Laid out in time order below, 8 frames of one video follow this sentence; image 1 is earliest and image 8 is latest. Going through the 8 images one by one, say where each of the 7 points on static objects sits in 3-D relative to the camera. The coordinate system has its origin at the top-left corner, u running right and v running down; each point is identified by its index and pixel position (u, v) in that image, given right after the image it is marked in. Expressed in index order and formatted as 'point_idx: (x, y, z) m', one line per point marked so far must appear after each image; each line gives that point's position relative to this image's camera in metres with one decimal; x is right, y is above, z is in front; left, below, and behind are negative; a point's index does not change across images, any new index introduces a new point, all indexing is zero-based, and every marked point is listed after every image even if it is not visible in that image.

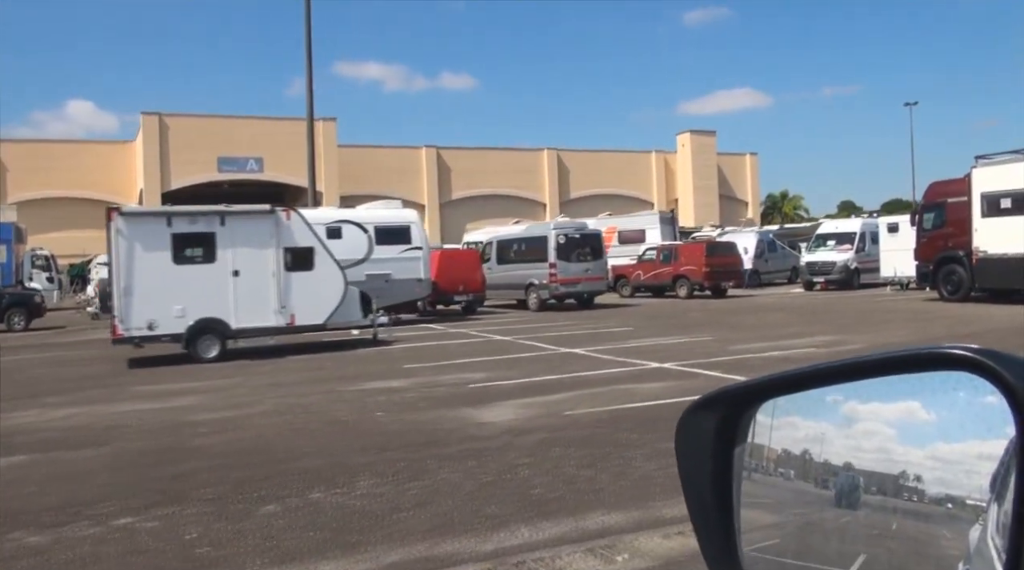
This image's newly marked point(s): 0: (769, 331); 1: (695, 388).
0: (+5.0, -0.9, +19.7) m
1: (+2.3, -1.3, +13.0) m
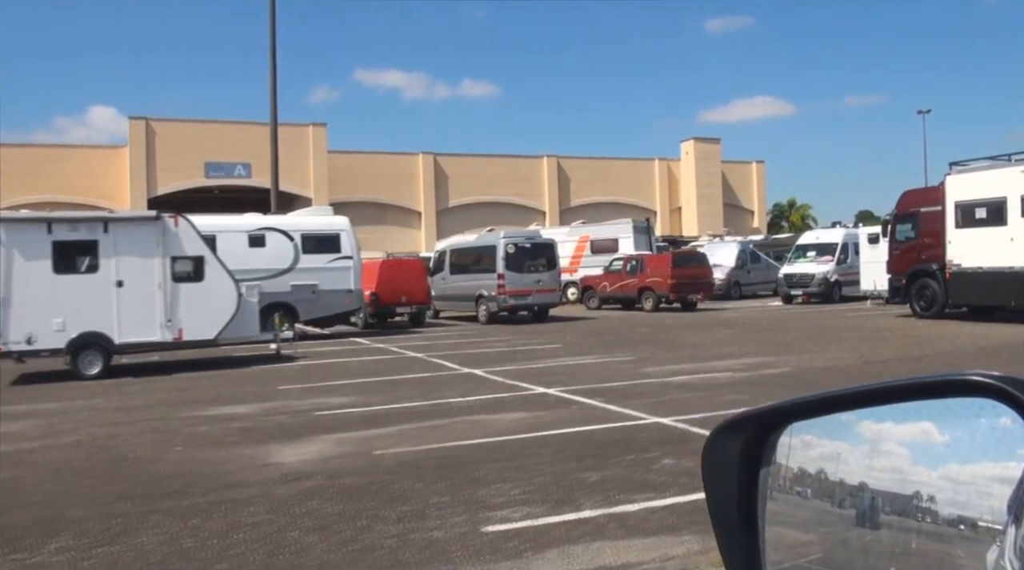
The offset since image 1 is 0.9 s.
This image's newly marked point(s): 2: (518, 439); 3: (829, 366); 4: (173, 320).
0: (+3.4, -1.2, +18.0) m
1: (+0.5, -1.5, +11.4) m
2: (0.0, -1.5, +9.9) m
3: (+4.7, -1.2, +15.1) m
4: (-5.7, -0.6, +17.0) m
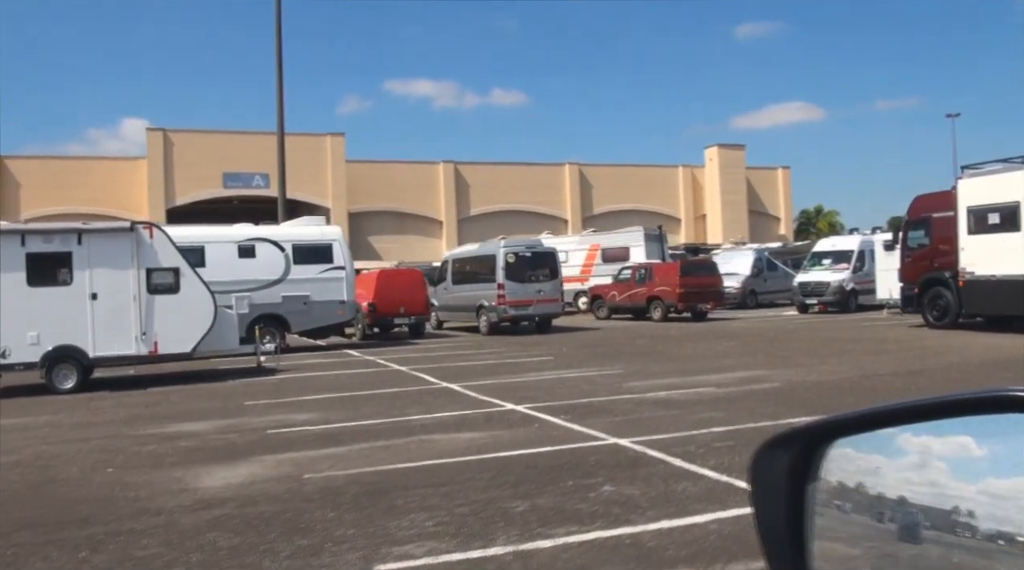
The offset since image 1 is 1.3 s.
0: (+3.2, -1.4, +17.2) m
1: (0.0, -1.6, +10.7) m
2: (-0.5, -1.6, +9.3) m
3: (+4.4, -1.4, +14.3) m
4: (-6.0, -0.8, +16.6) m
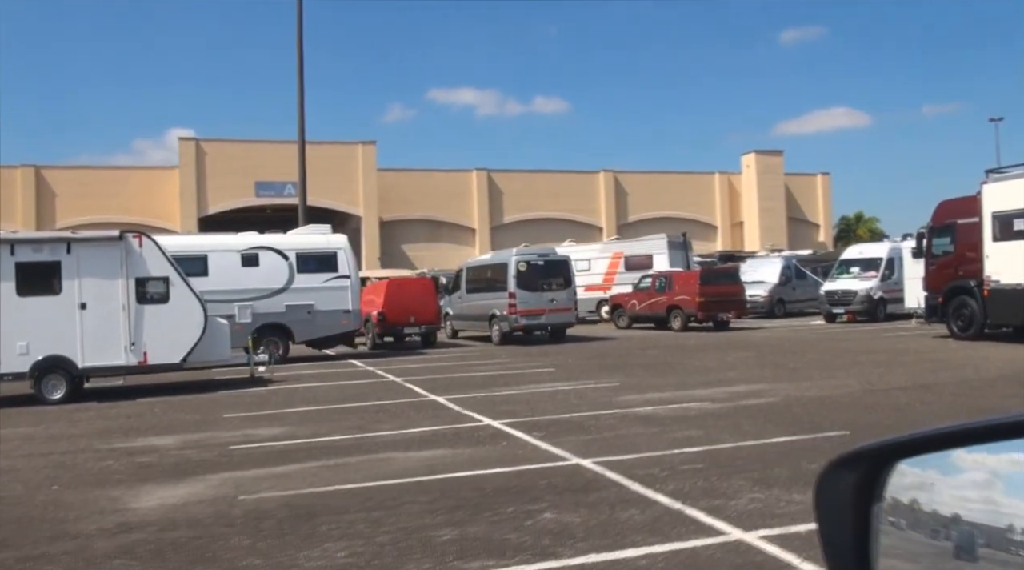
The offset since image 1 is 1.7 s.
0: (+3.1, -1.5, +16.5) m
1: (-0.4, -1.7, +10.2) m
2: (-1.0, -1.7, +8.8) m
3: (+4.1, -1.5, +13.5) m
4: (-6.1, -0.9, +16.3) m
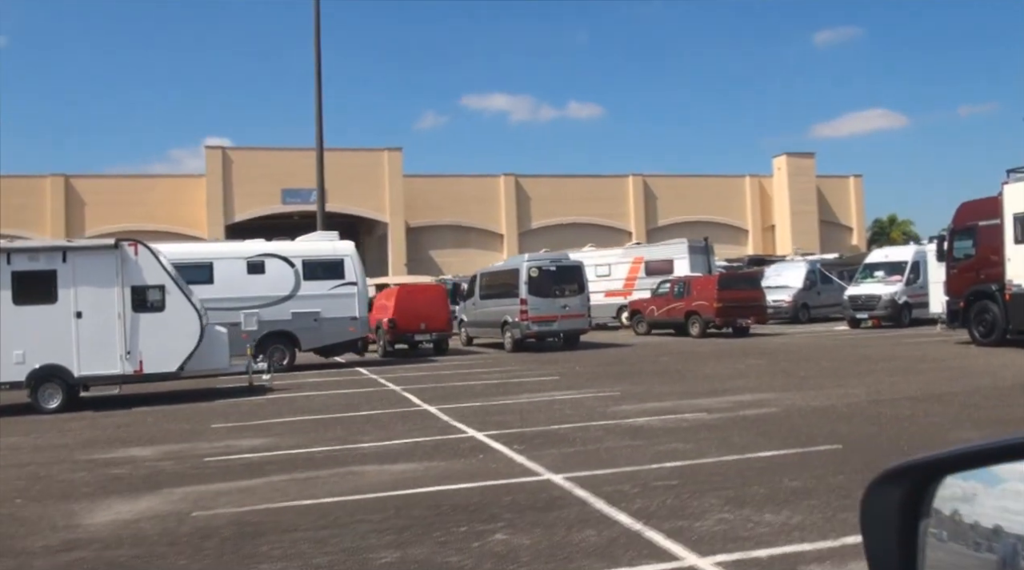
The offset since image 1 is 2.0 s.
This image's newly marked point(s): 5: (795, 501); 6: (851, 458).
0: (+3.1, -1.6, +16.0) m
1: (-0.7, -1.8, +9.8) m
2: (-1.3, -1.8, +8.4) m
3: (+4.0, -1.6, +13.0) m
4: (-6.1, -1.1, +16.2) m
5: (+2.2, -1.7, +7.9) m
6: (+3.2, -1.6, +9.5) m
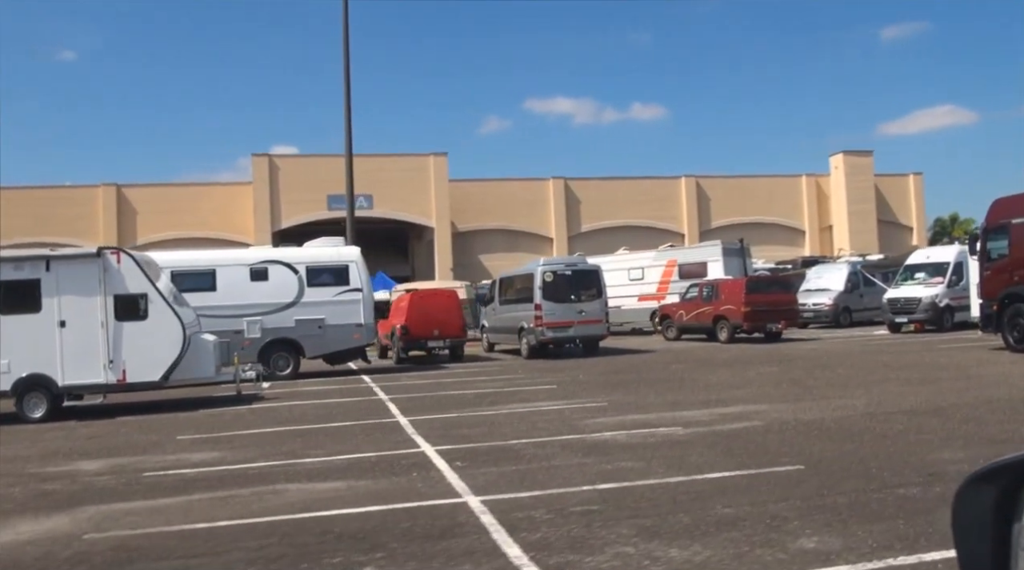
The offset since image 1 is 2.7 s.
0: (+2.8, -1.7, +15.1) m
1: (-1.3, -1.9, +9.2) m
2: (-2.0, -1.9, +7.9) m
3: (+3.6, -1.6, +12.0) m
4: (-6.3, -1.2, +16.0) m
5: (+1.4, -1.8, +7.1) m
6: (+2.5, -1.7, +8.7) m
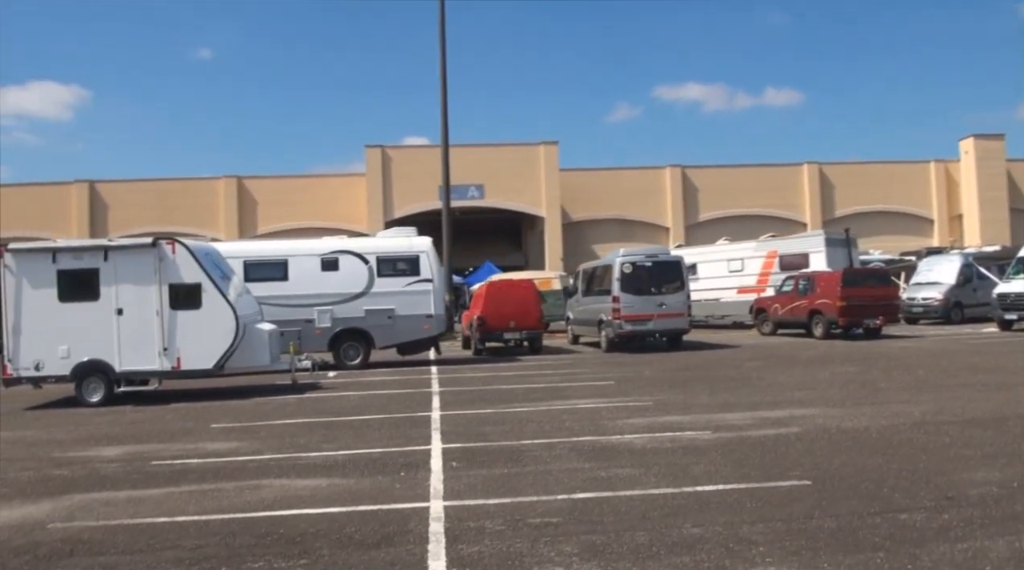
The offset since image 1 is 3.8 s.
0: (+3.5, -1.6, +14.2) m
1: (-1.5, -1.8, +8.9) m
2: (-2.4, -1.8, +7.7) m
3: (+3.7, -1.6, +11.0) m
4: (-5.5, -1.0, +16.2) m
5: (+0.9, -1.7, +6.4) m
6: (+2.3, -1.7, +7.8) m
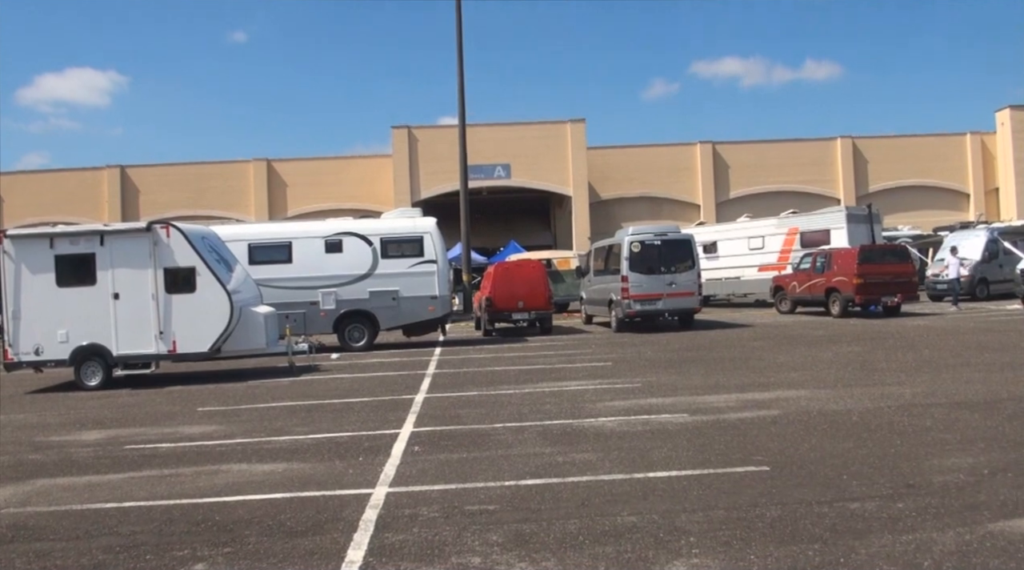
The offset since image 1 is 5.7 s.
0: (+3.3, -1.3, +13.9) m
1: (-1.9, -1.7, +8.8) m
2: (-2.8, -1.7, +7.6) m
3: (+3.4, -1.3, +10.7) m
4: (-5.5, -0.7, +16.3) m
5: (+0.5, -1.6, +6.3) m
6: (+1.8, -1.5, +7.6) m
